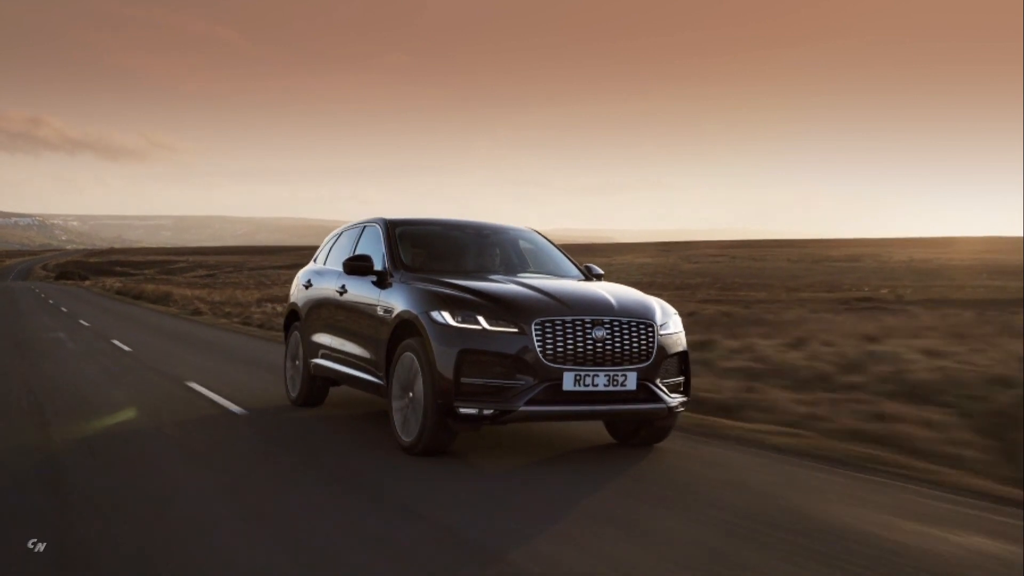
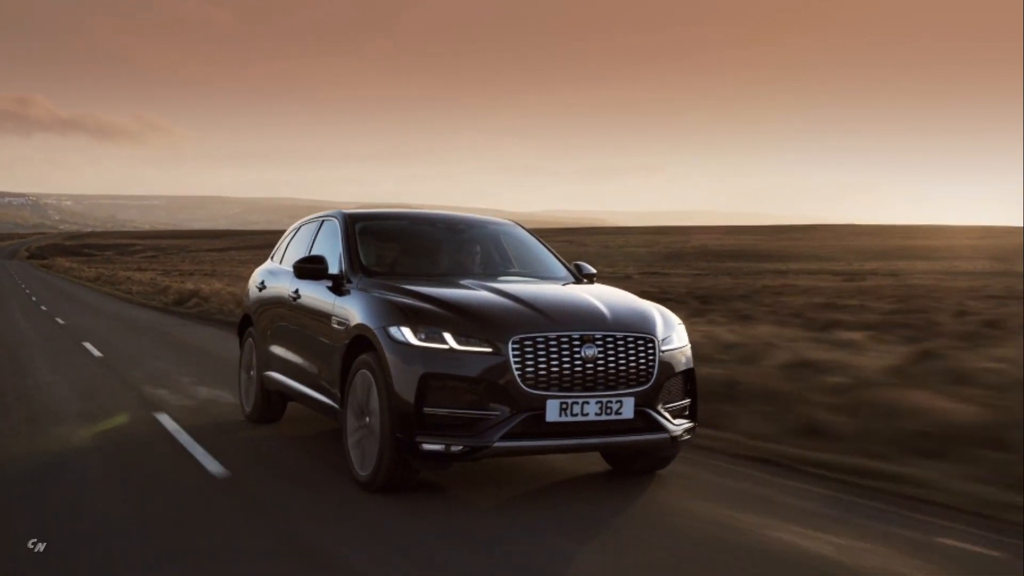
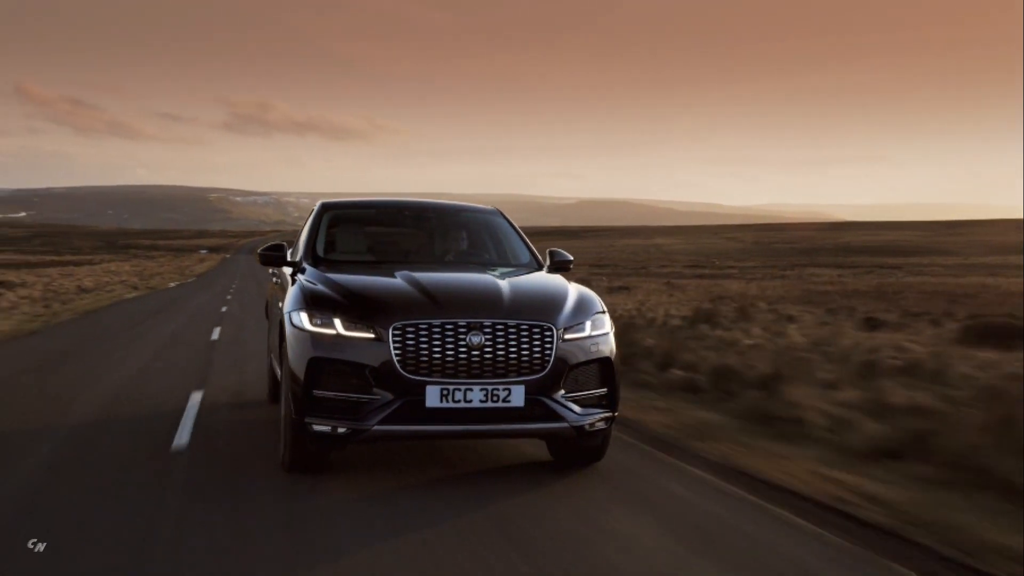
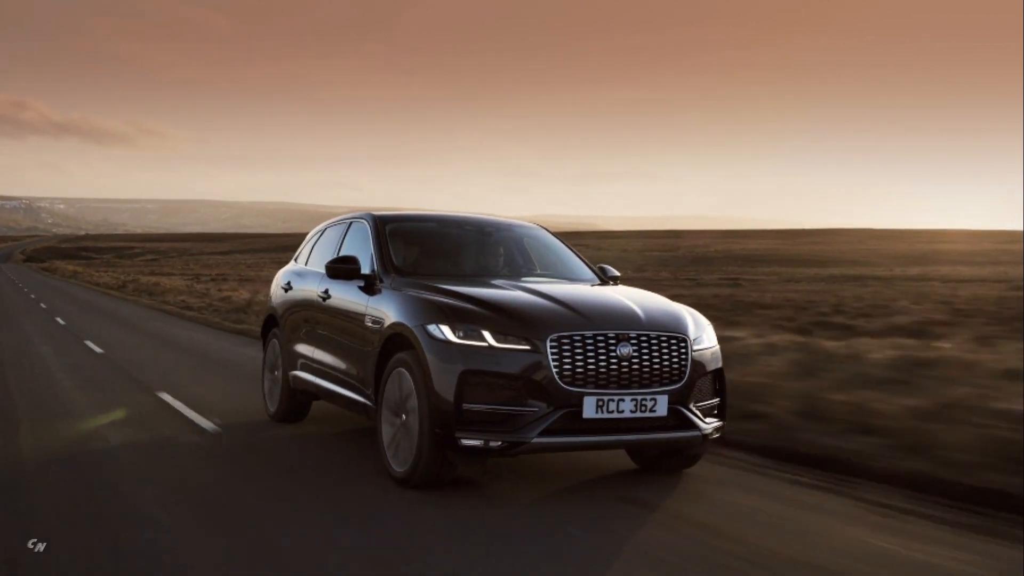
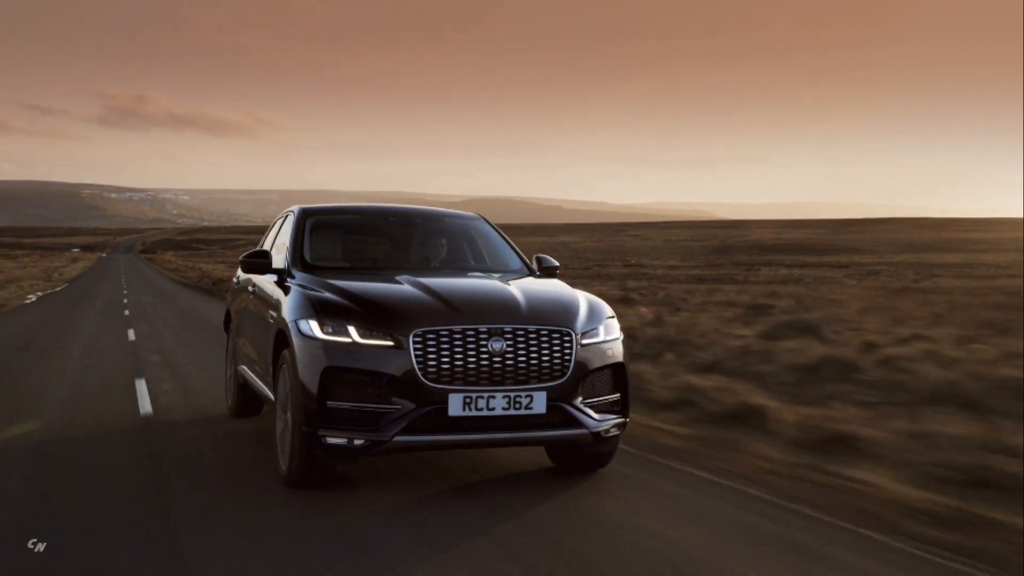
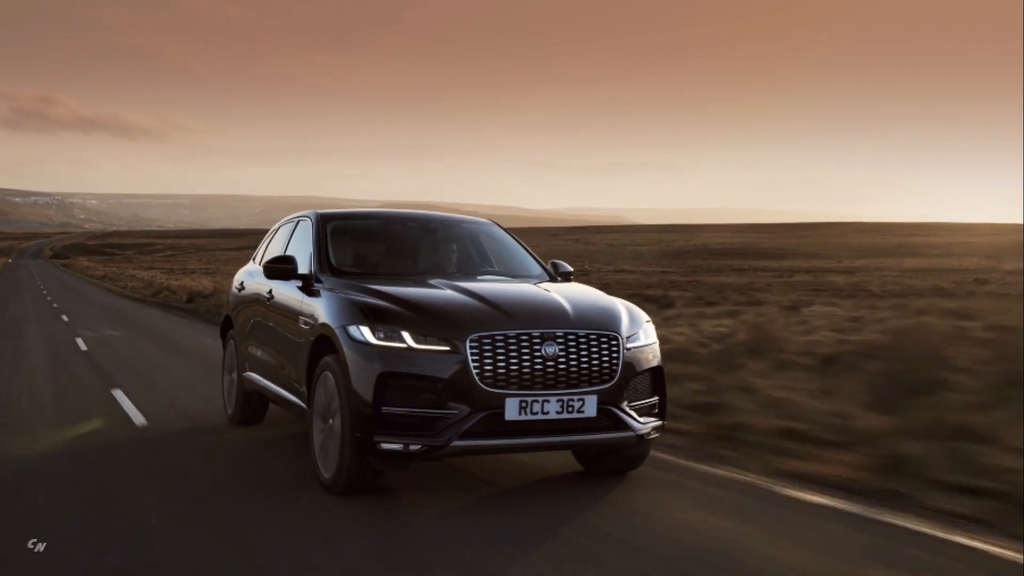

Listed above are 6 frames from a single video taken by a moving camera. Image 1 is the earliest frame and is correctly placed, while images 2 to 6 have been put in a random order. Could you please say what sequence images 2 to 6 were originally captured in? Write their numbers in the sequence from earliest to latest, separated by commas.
4, 2, 6, 5, 3
